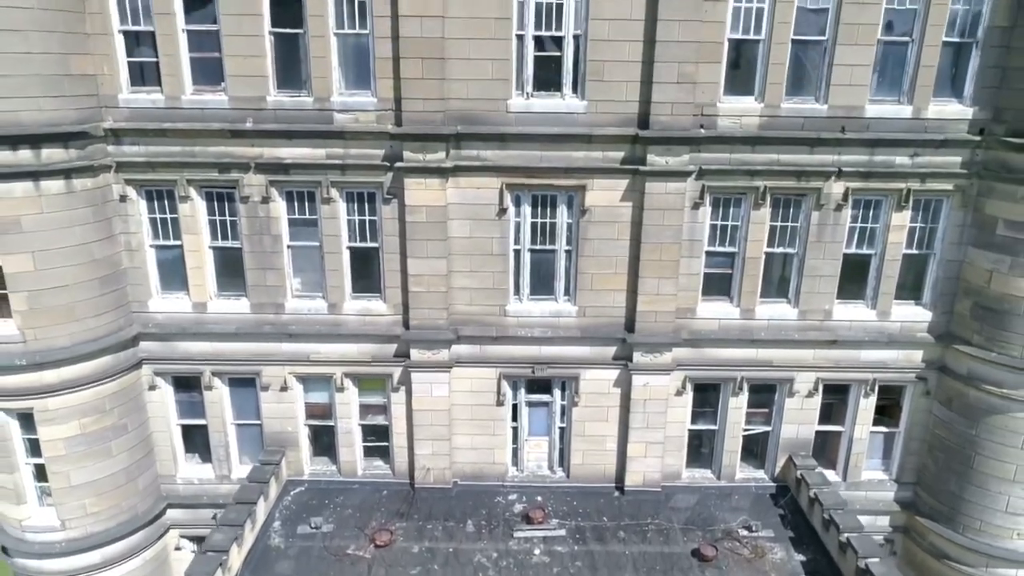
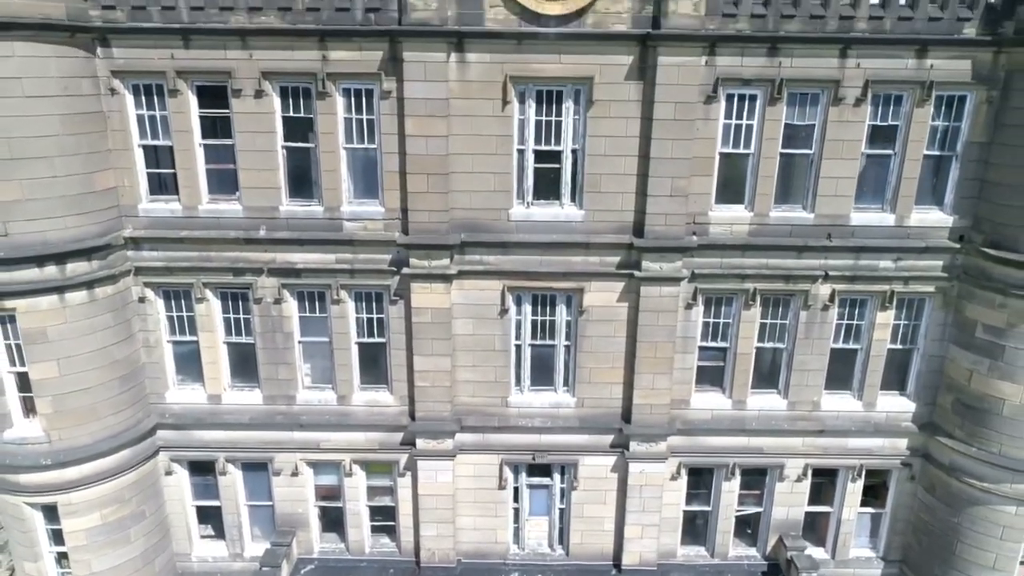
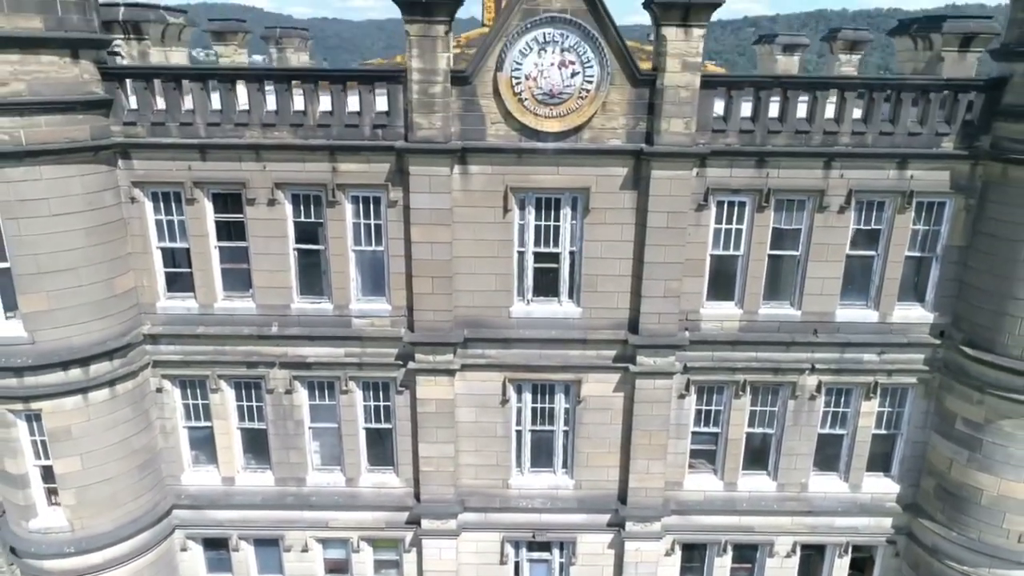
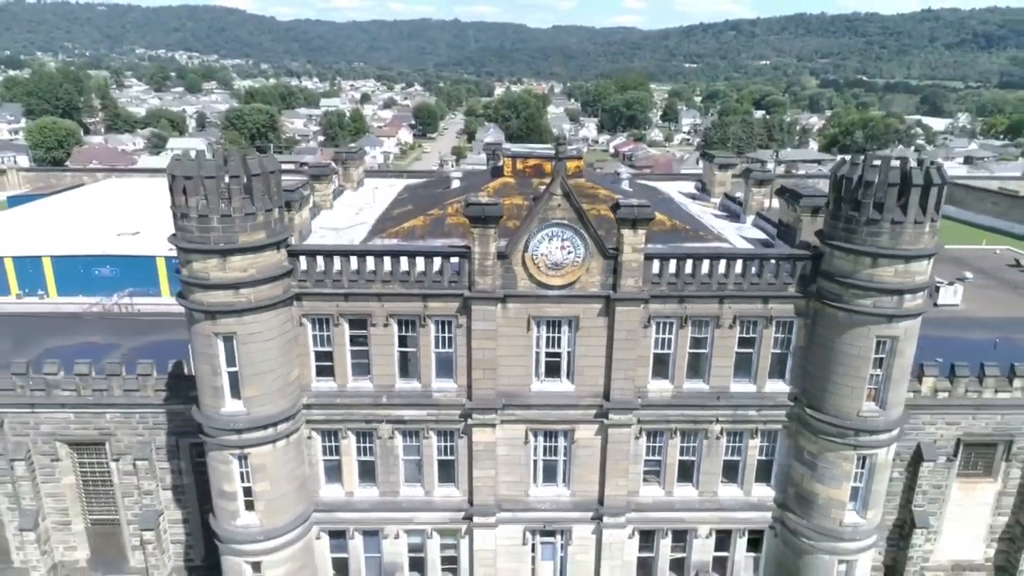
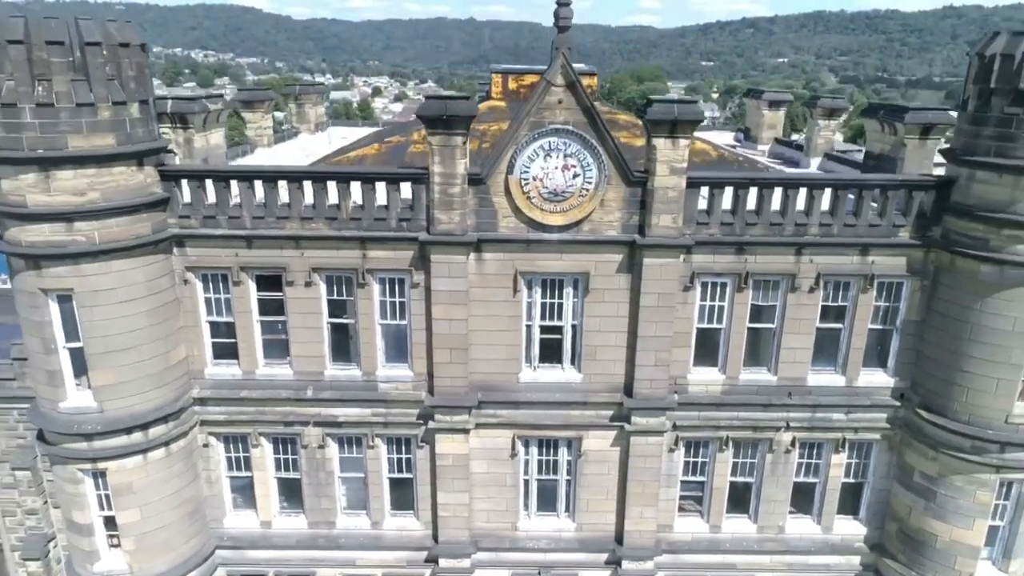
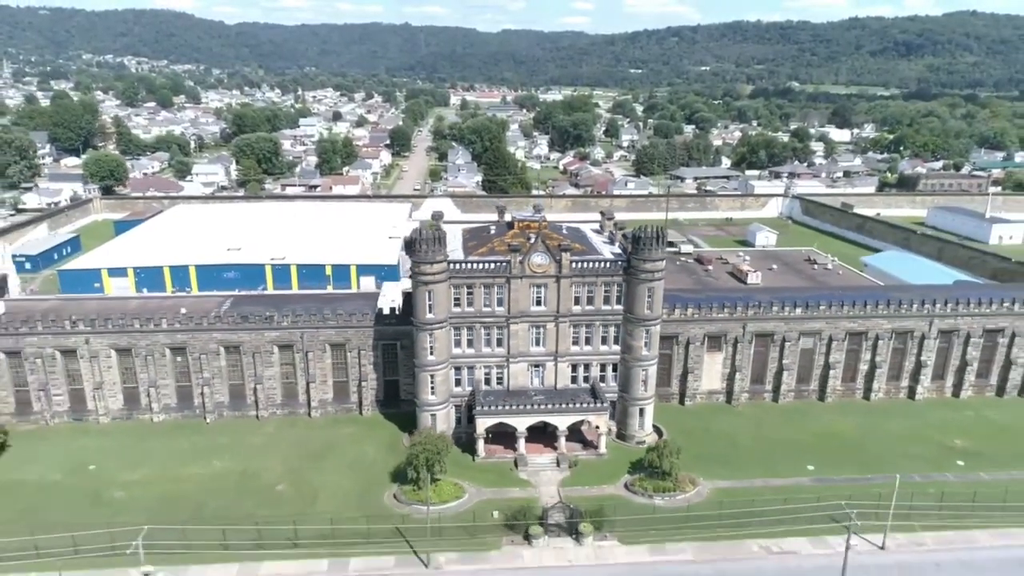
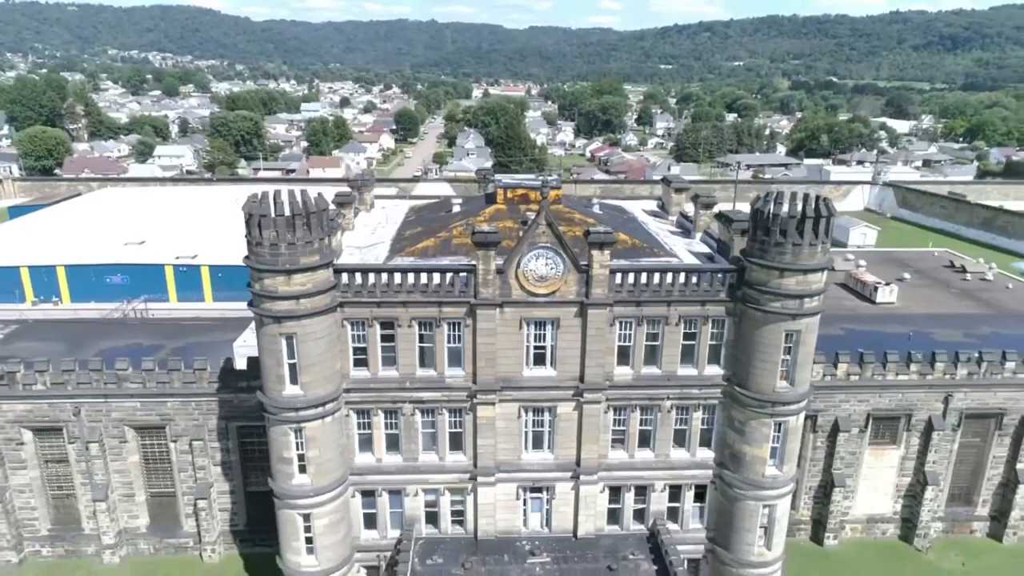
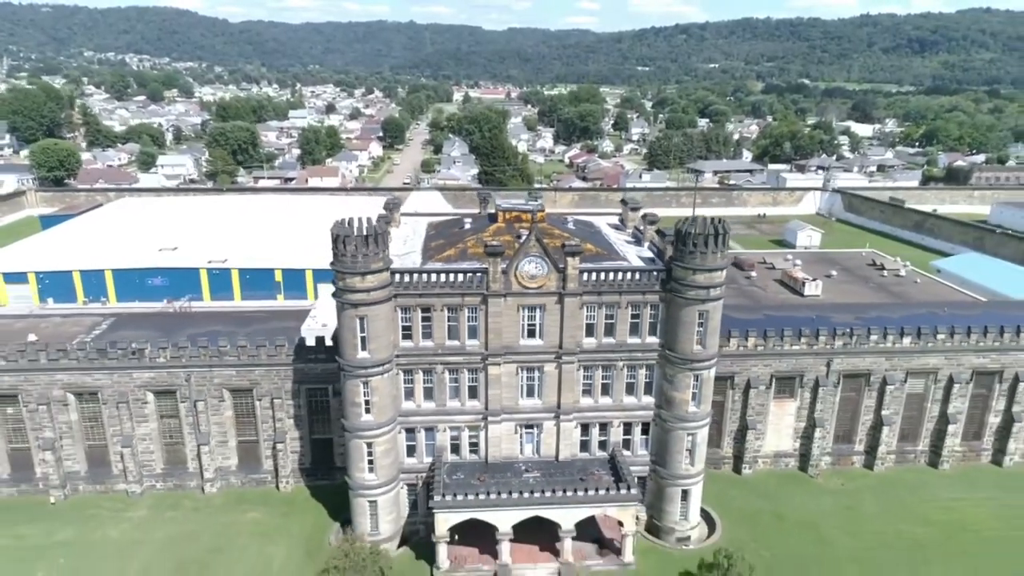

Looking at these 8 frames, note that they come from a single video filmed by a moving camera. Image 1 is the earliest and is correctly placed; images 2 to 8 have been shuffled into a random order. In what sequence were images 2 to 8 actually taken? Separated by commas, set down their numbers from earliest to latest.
2, 3, 5, 4, 7, 8, 6
